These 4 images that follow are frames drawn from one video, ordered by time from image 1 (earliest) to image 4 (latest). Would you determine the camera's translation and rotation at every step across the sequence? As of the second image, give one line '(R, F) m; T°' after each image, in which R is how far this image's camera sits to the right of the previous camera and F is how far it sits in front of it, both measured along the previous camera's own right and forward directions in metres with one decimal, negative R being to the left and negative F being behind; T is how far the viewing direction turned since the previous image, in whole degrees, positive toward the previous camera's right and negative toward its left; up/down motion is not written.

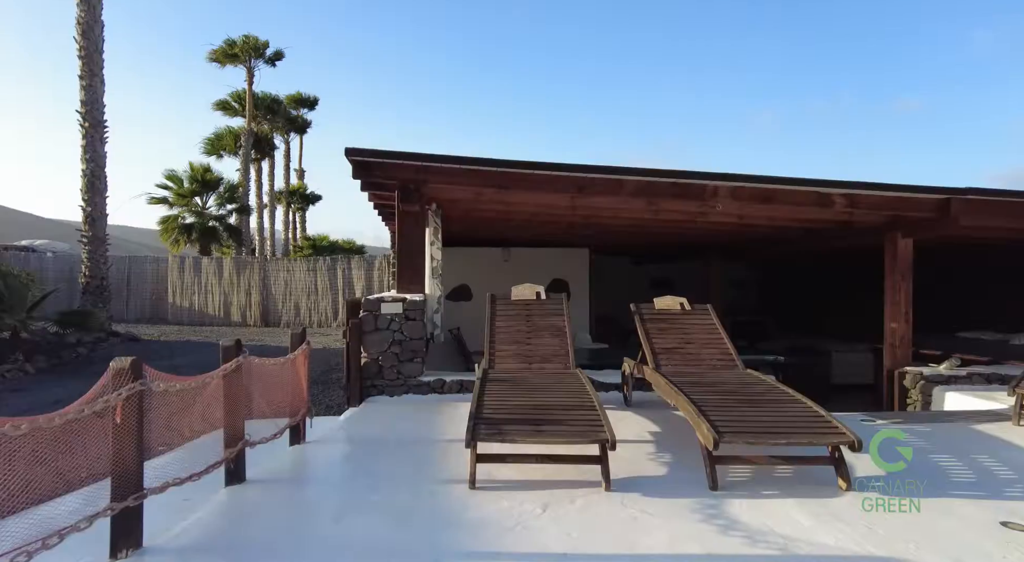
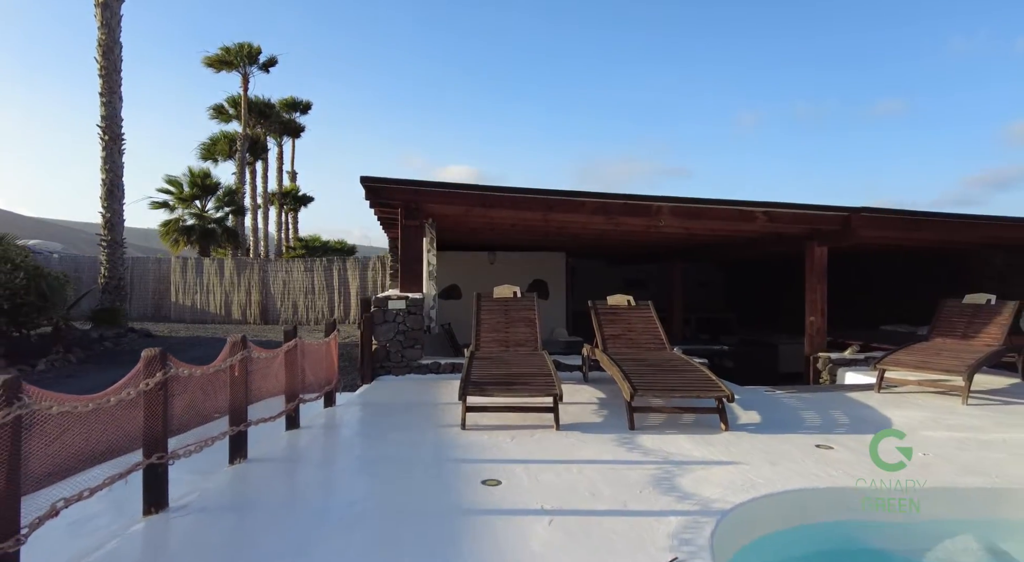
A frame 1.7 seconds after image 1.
(+0.1, -1.3) m; +1°
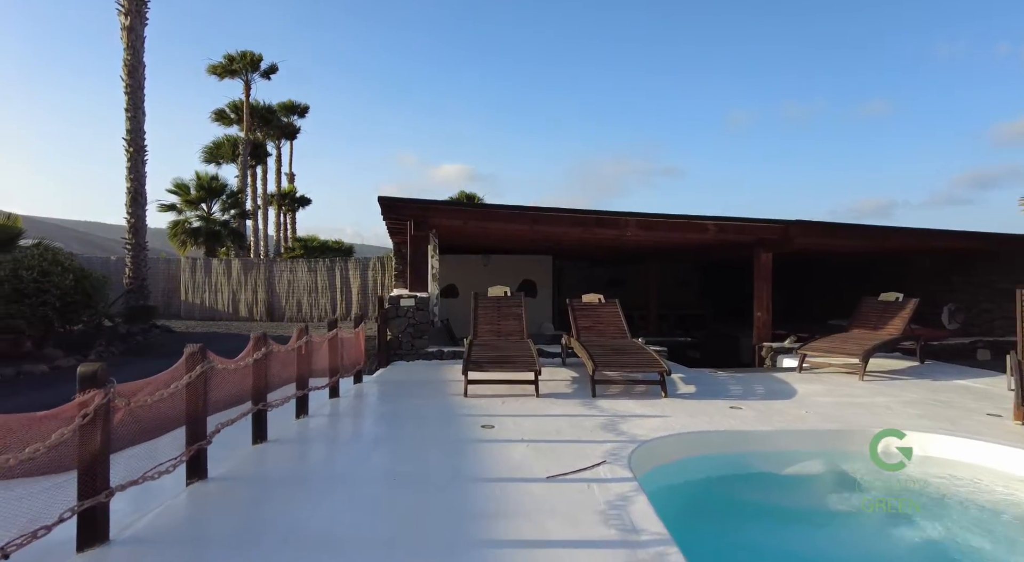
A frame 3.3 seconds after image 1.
(0.0, -1.4) m; +1°
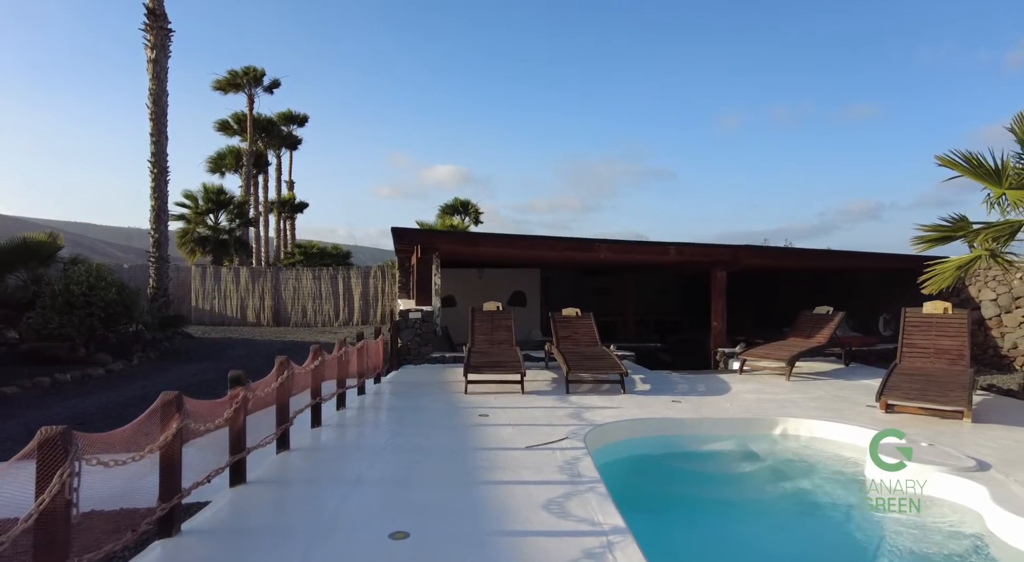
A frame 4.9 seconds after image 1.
(0.0, -1.5) m; +1°
